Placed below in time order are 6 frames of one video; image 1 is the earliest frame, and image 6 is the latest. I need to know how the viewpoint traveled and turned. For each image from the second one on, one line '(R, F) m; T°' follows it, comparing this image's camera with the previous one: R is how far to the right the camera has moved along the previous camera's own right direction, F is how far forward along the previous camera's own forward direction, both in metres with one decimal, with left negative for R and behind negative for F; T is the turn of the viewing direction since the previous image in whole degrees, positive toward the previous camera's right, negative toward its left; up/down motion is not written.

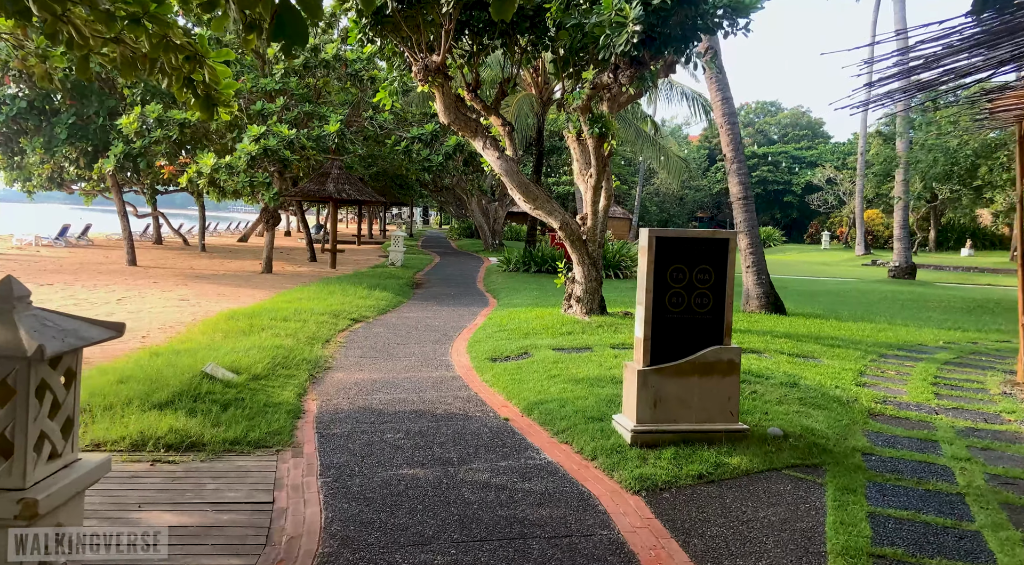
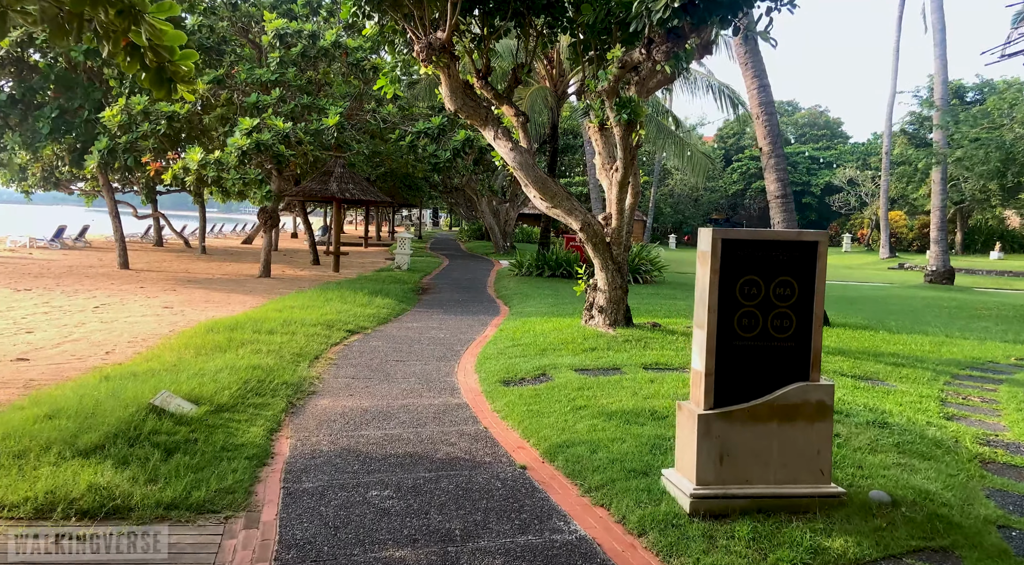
(-0.1, +1.2) m; -1°
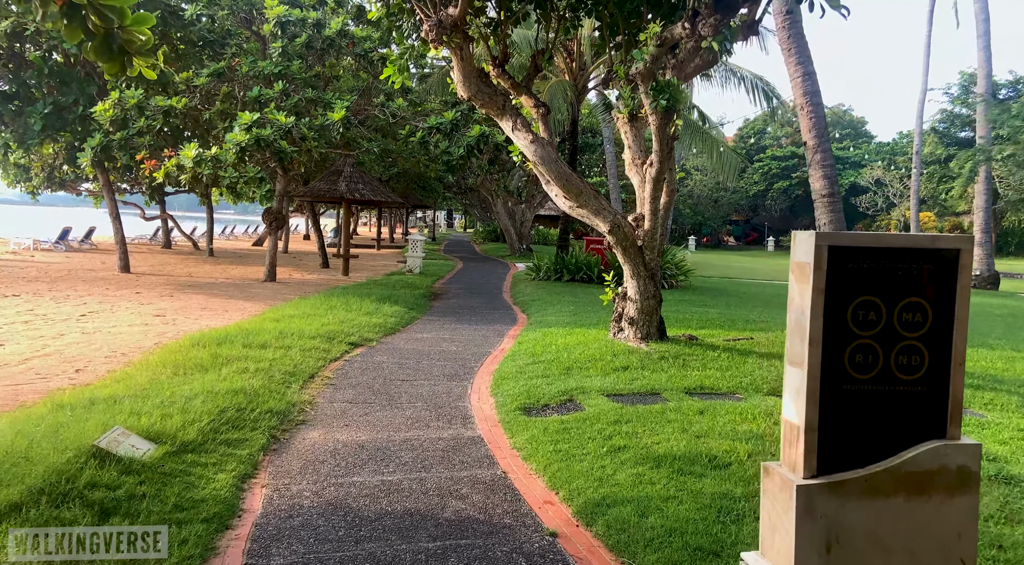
(-0.1, +1.0) m; -1°
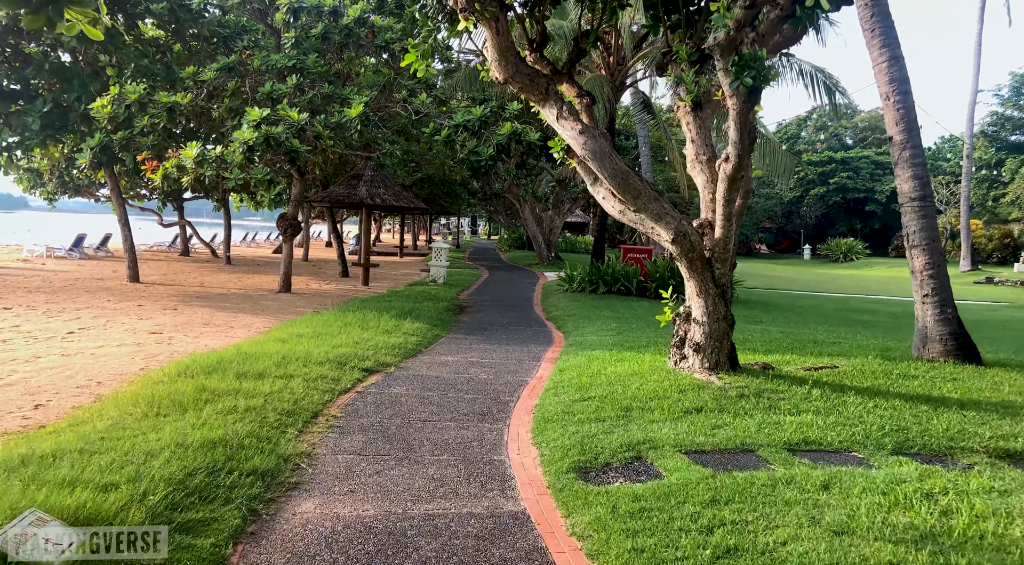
(-0.2, +1.3) m; -2°
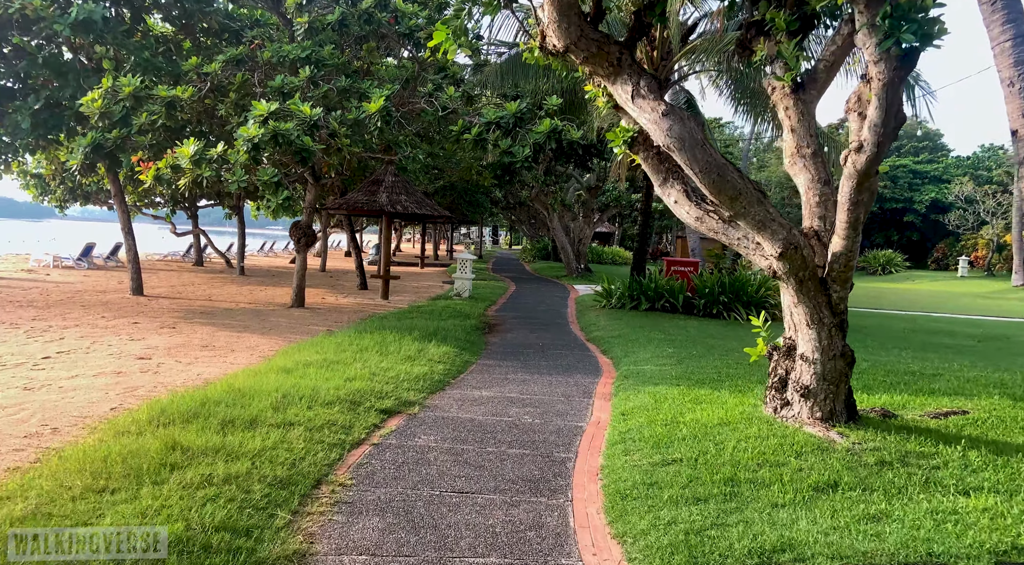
(-0.3, +1.5) m; -1°
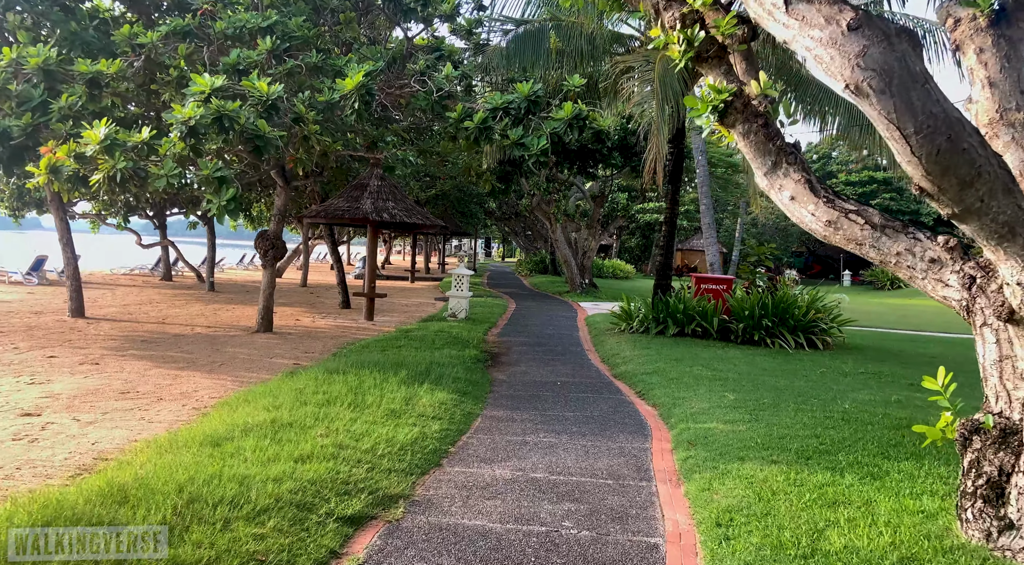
(-0.2, +2.2) m; +1°
